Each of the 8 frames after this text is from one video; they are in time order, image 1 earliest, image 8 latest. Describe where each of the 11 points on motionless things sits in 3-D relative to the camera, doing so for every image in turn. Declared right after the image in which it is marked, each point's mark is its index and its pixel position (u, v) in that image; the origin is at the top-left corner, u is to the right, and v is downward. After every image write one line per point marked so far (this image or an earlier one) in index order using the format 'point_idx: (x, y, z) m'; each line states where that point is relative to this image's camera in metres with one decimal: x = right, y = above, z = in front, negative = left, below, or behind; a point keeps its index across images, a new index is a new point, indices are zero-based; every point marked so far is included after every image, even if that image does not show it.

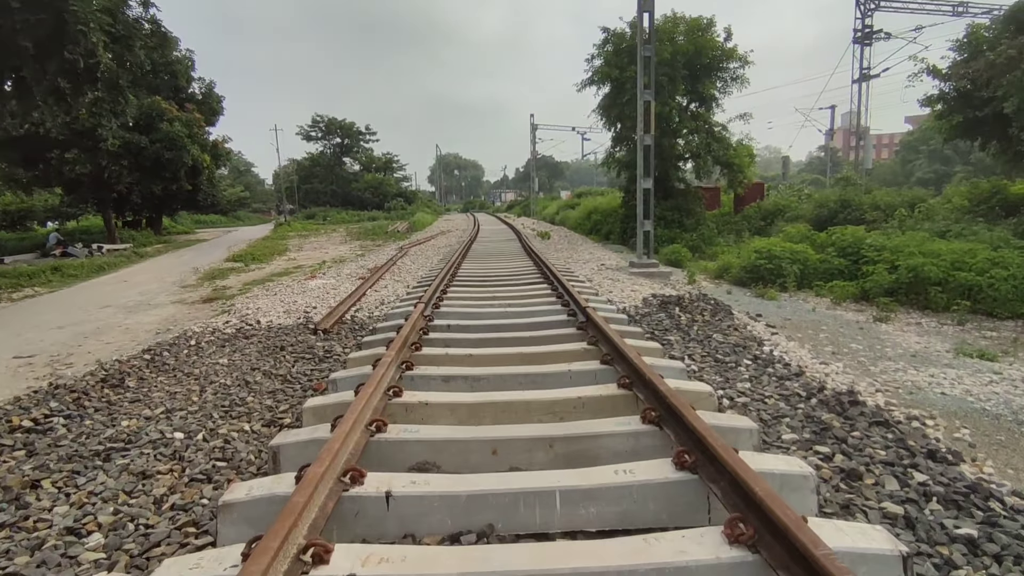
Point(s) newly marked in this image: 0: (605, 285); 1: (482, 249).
0: (+1.4, +0.1, +8.7) m
1: (-0.8, +1.1, +15.5) m
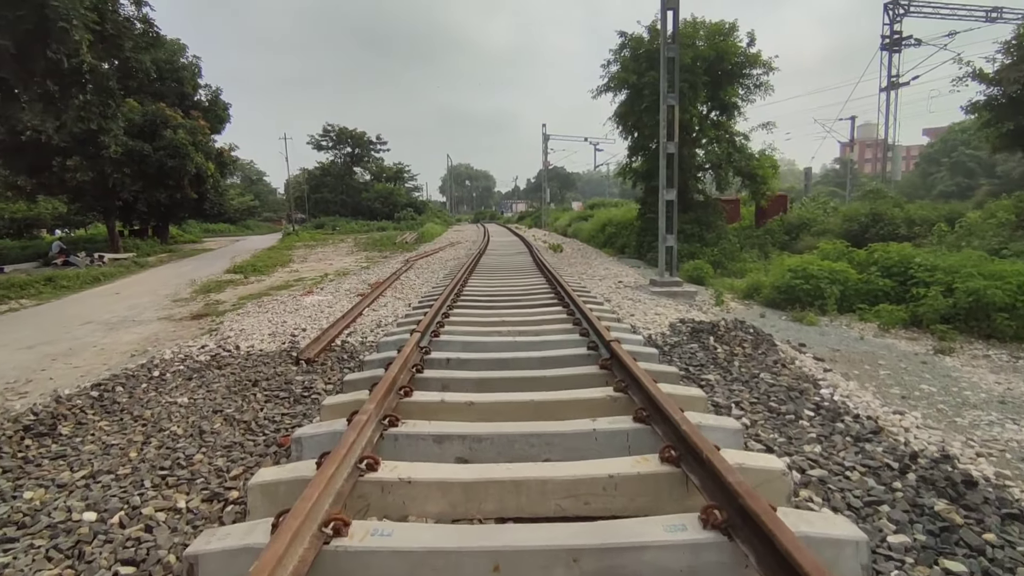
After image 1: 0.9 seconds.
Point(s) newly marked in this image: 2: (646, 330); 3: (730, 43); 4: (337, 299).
0: (+1.6, -0.2, +7.9) m
1: (-0.5, +0.7, +14.8) m
2: (+1.4, -0.5, +6.1) m
3: (+5.9, +6.6, +15.5) m
4: (-2.9, -0.2, +9.6) m
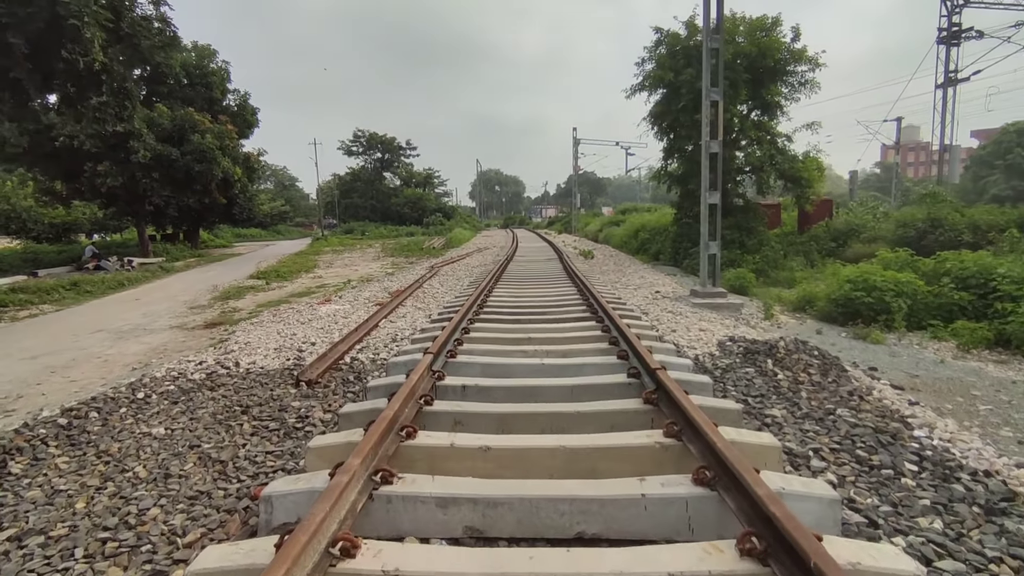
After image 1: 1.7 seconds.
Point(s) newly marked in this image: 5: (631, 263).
0: (+1.9, -0.4, +7.2) m
1: (+0.2, +0.5, +14.2) m
2: (+1.7, -0.6, +5.4) m
3: (+6.7, +6.4, +14.6) m
4: (-2.5, -0.3, +9.1) m
5: (+3.2, +0.7, +15.4) m
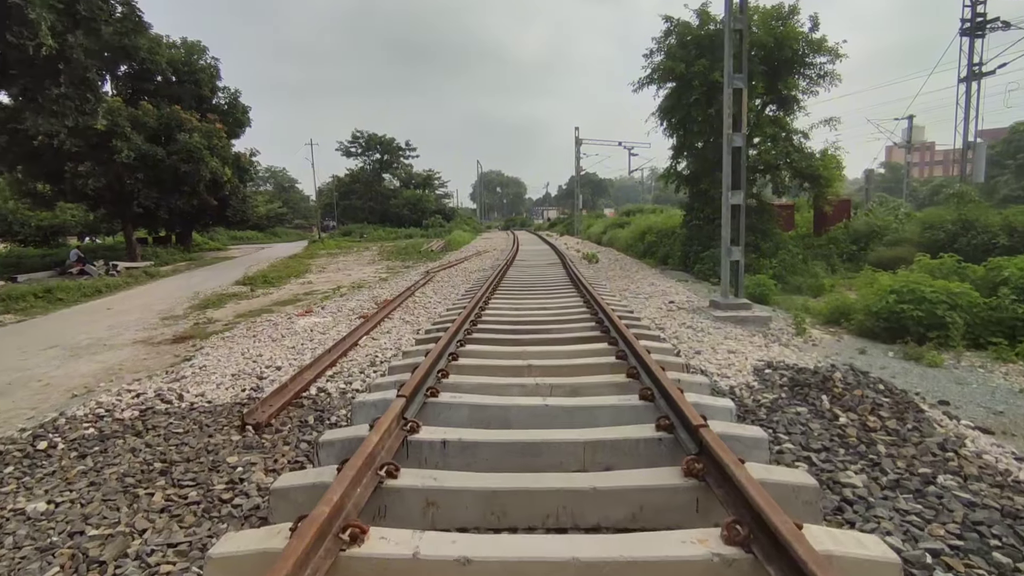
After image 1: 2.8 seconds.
0: (+1.9, -0.5, +6.3) m
1: (+0.2, +0.3, +13.3) m
2: (+1.7, -0.7, +4.5) m
3: (+6.6, +6.2, +13.7) m
4: (-2.5, -0.5, +8.2) m
5: (+3.2, +0.5, +14.5) m
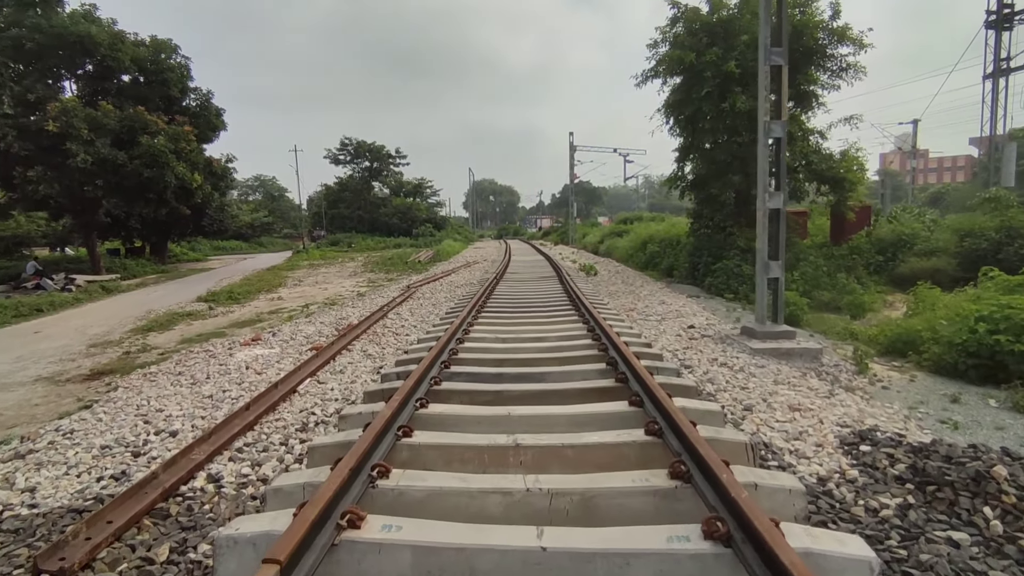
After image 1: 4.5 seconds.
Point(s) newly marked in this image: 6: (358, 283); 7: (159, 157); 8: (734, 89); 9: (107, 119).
0: (+1.8, -0.8, +4.9) m
1: (0.0, 0.0, +11.8) m
2: (+1.6, -0.9, +3.0) m
3: (+6.4, +5.9, +12.4) m
4: (-2.7, -0.8, +6.7) m
5: (+3.0, +0.1, +13.0) m
6: (-4.8, +0.1, +17.8) m
7: (-11.5, +4.3, +18.7) m
8: (+4.6, +4.1, +11.7) m
9: (-12.7, +5.3, +18.0) m
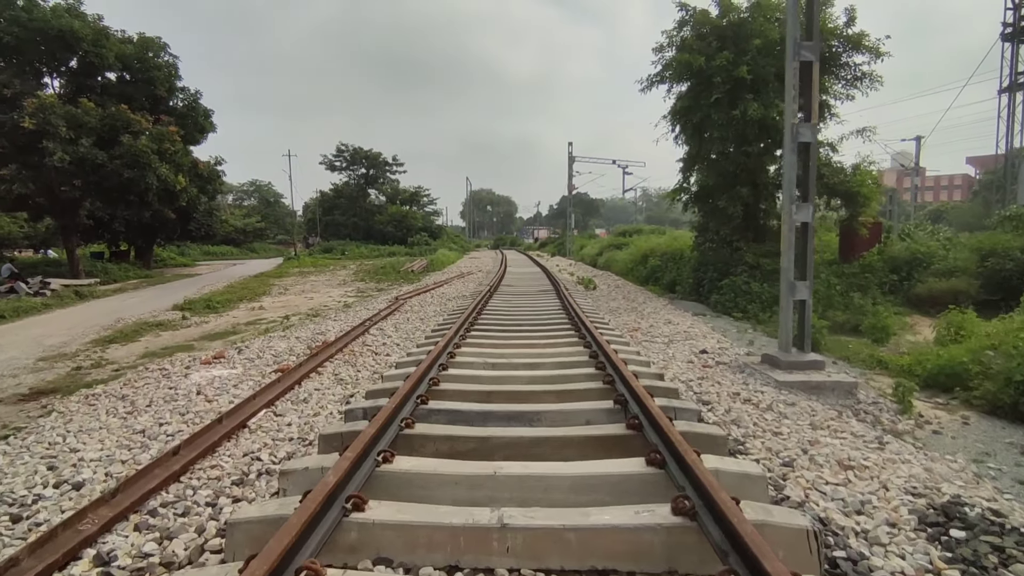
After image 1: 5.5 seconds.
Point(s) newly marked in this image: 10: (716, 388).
0: (+1.7, -0.9, +4.1) m
1: (-0.1, -0.3, +11.1) m
2: (+1.5, -1.1, +2.3) m
3: (+6.4, +5.5, +11.8) m
4: (-2.7, -0.9, +5.9) m
5: (+2.8, -0.2, +12.3) m
6: (-4.9, -0.2, +17.0) m
7: (-11.6, +4.1, +18.0) m
8: (+4.5, +3.7, +11.1) m
9: (-12.8, +5.2, +17.3) m
10: (+1.8, -0.9, +5.0) m
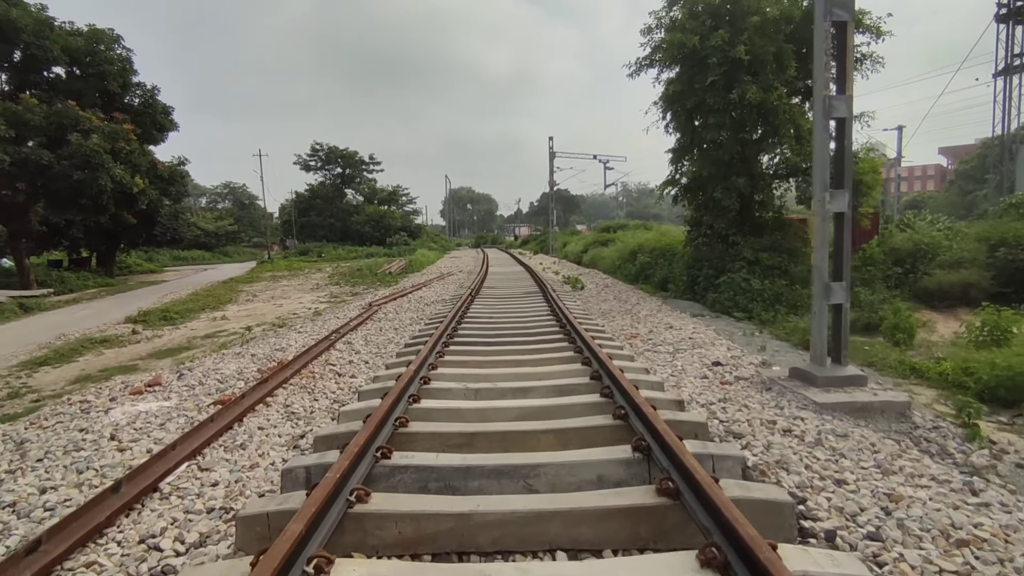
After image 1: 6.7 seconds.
0: (+1.6, -1.0, +3.3) m
1: (-0.4, -0.4, +10.2) m
2: (+1.5, -1.1, +1.4) m
3: (+6.0, +5.6, +11.1) m
4: (-2.9, -1.0, +4.9) m
5: (+2.5, -0.2, +11.5) m
6: (-5.4, -0.3, +15.9) m
7: (-12.2, +3.8, +16.7) m
8: (+4.1, +3.8, +10.3) m
9: (-13.4, +4.8, +16.0) m
10: (+1.7, -0.9, +4.1) m
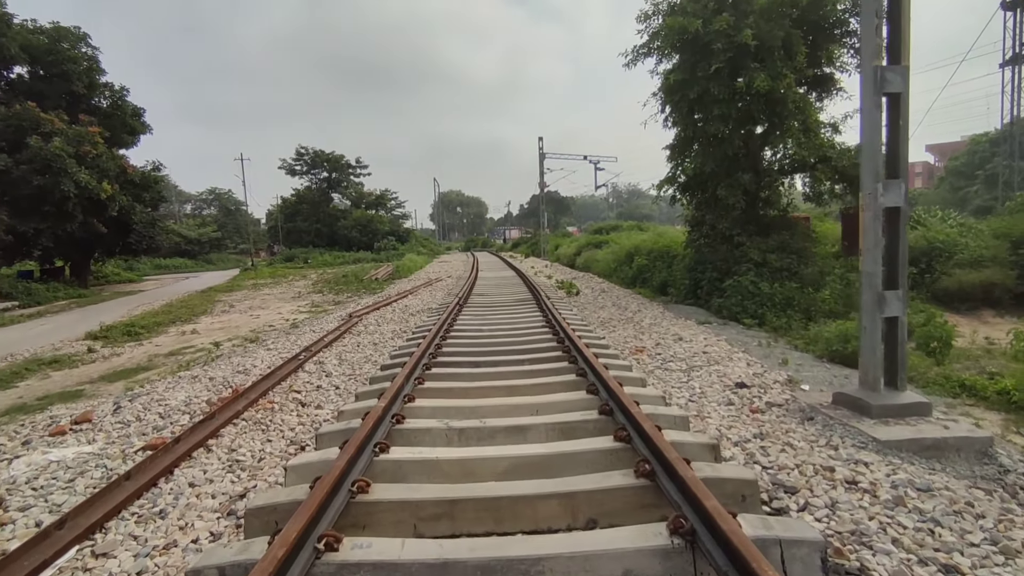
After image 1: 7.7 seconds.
0: (+1.6, -1.1, +2.5) m
1: (-0.6, -0.5, +9.4) m
2: (+1.5, -1.2, +0.6) m
3: (+5.7, +5.5, +10.4) m
4: (-2.9, -1.2, +4.1) m
5: (+2.3, -0.3, +10.7) m
6: (-5.6, -0.5, +15.0) m
7: (-12.5, +3.4, +15.7) m
8: (+3.9, +3.7, +9.6) m
9: (-13.7, +4.5, +15.0) m
10: (+1.6, -1.0, +3.3) m
